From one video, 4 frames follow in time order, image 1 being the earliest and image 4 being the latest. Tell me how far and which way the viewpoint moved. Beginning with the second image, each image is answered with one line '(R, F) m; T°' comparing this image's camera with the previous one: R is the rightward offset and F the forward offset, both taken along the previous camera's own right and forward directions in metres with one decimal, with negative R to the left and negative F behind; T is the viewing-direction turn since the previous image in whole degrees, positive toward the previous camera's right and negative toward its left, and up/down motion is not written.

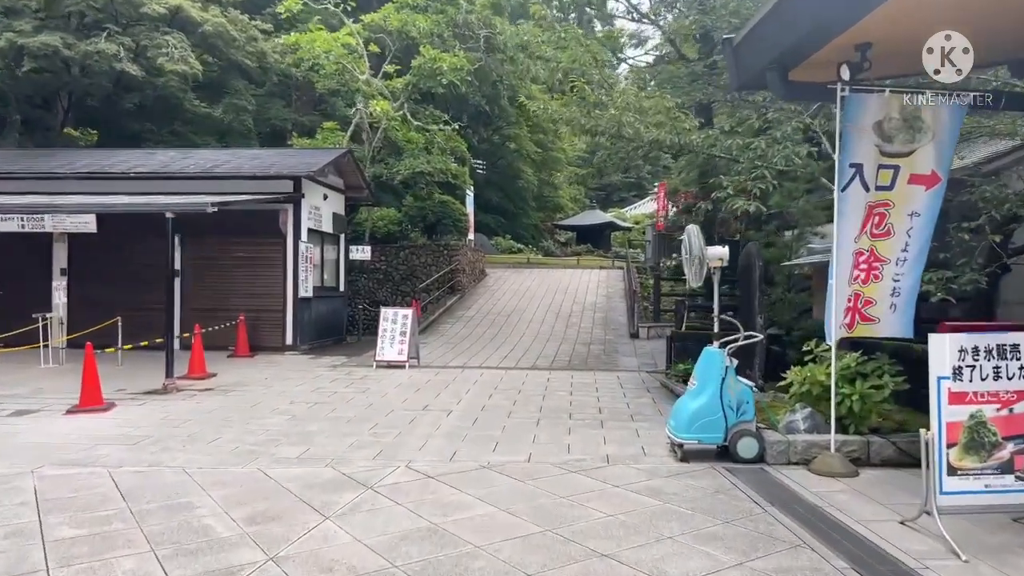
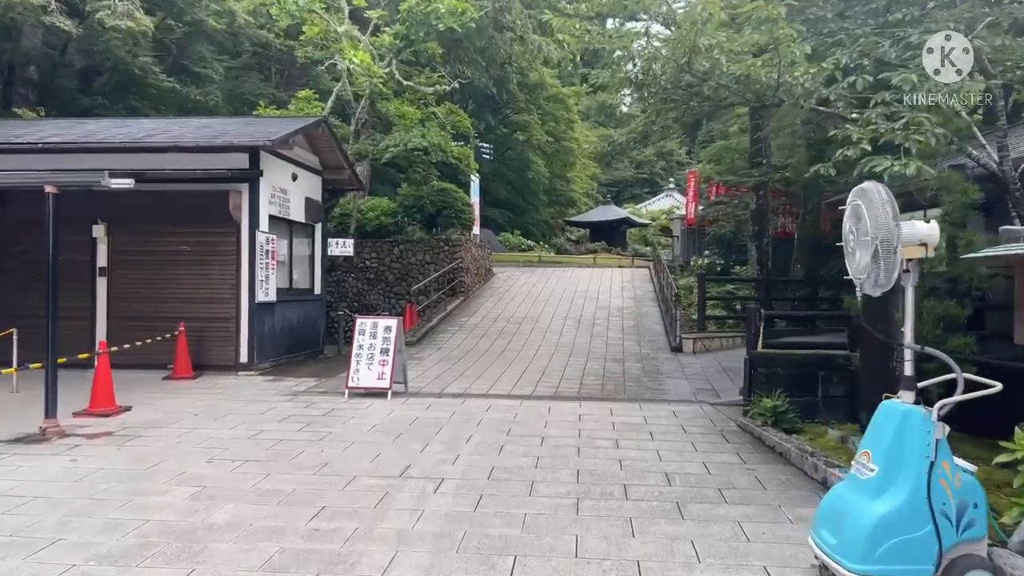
(-0.1, +3.0) m; 0°
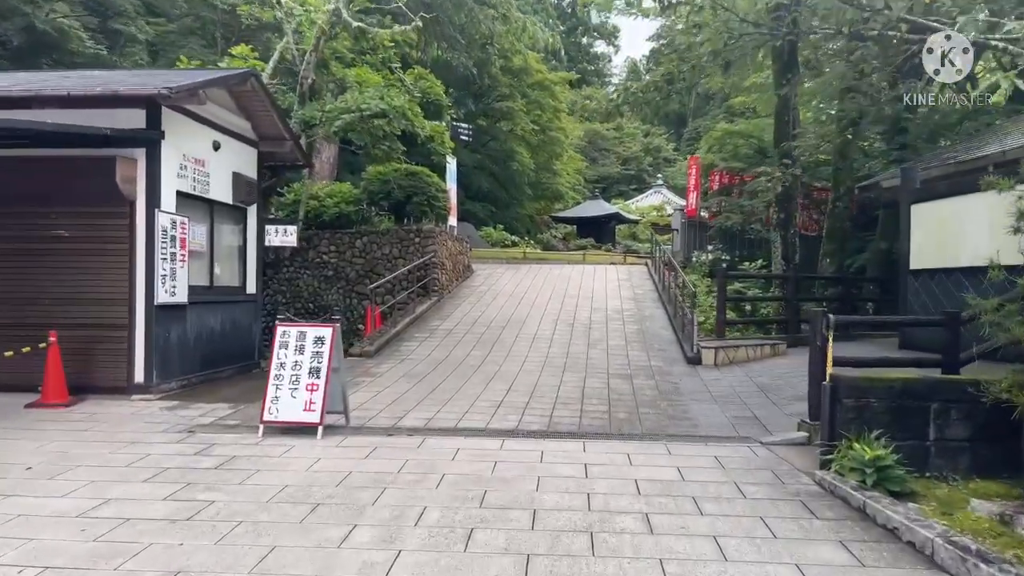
(+0.1, +2.5) m; +1°
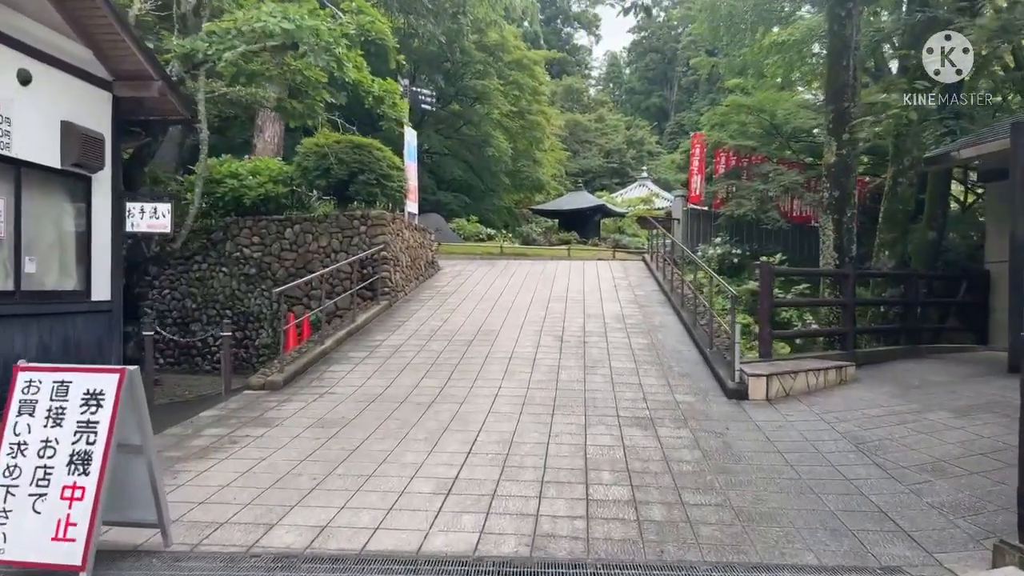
(+0.1, +3.2) m; +2°
